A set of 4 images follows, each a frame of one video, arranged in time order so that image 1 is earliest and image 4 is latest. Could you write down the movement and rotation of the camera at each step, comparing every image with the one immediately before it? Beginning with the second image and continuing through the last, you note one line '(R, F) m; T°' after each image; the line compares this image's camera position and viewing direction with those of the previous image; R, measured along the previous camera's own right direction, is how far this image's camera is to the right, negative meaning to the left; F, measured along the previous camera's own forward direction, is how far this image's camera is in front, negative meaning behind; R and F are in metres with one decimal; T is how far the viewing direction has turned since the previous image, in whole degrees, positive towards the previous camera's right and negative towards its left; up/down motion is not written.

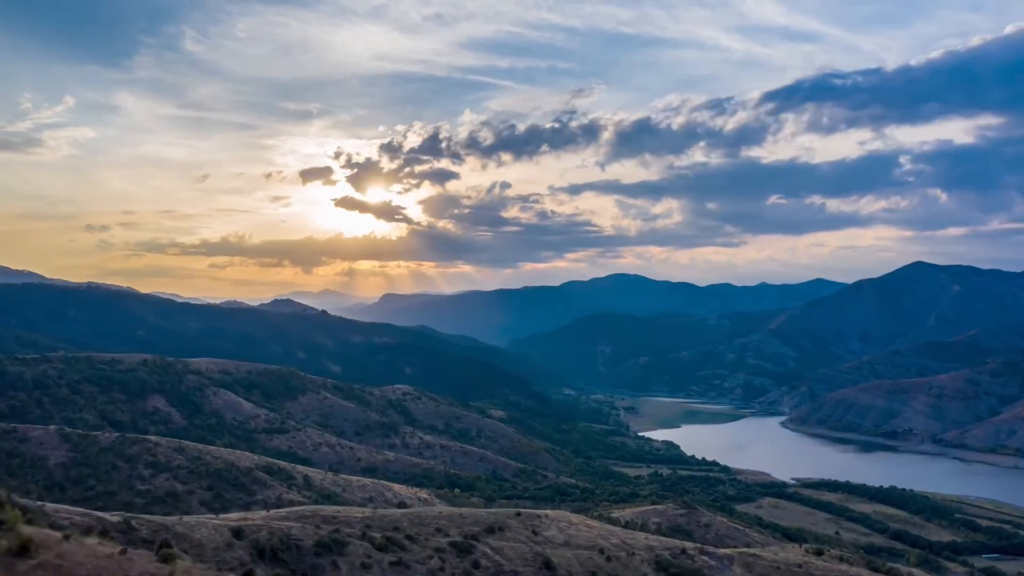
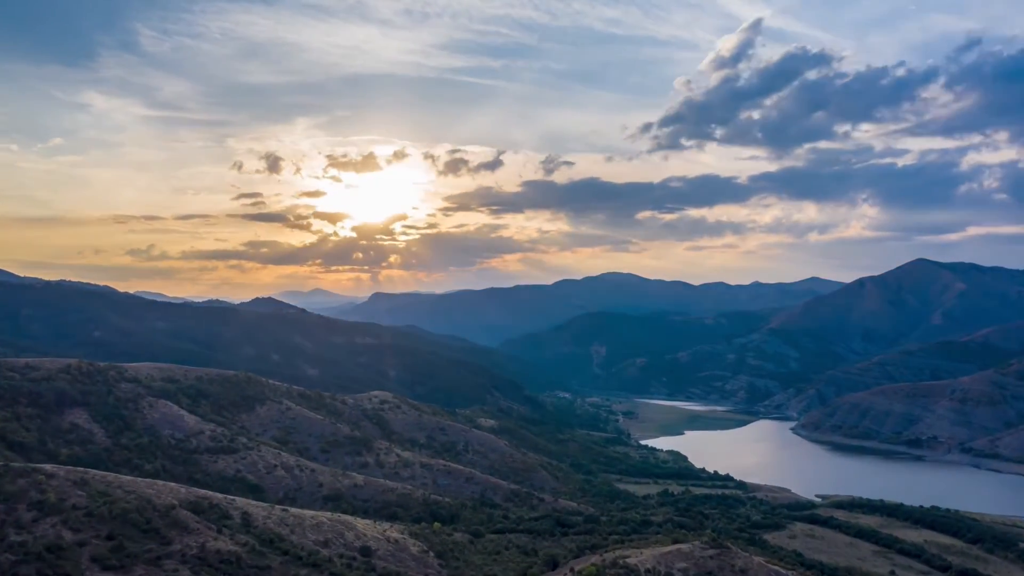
(0.0, +9.1) m; +1°
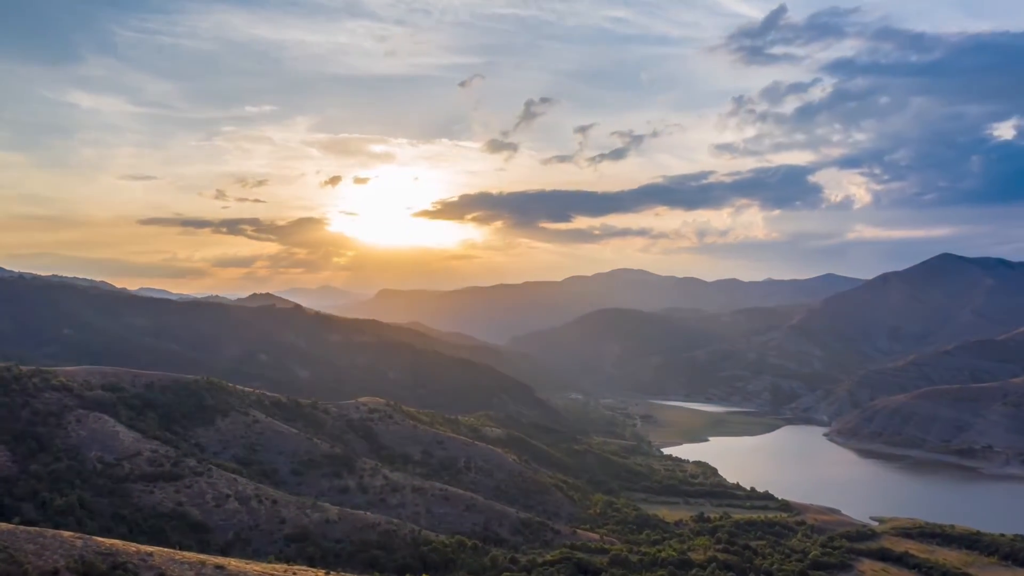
(-0.1, +9.7) m; -1°
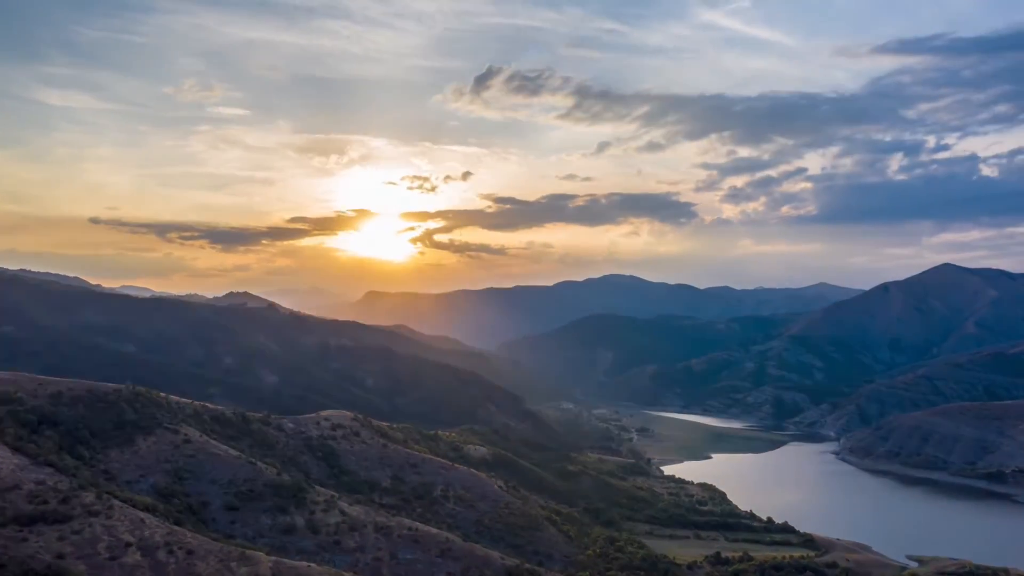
(+0.1, +8.7) m; +1°
